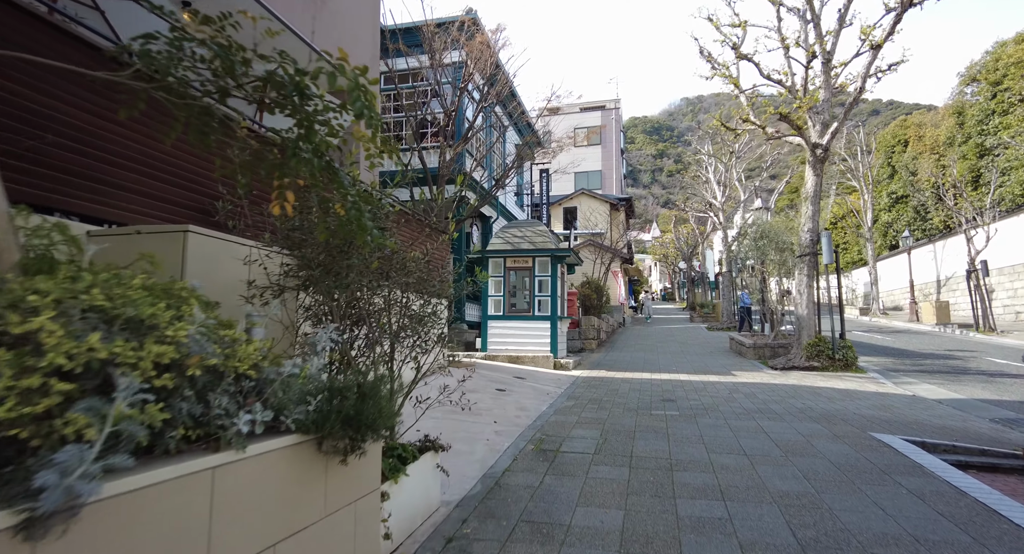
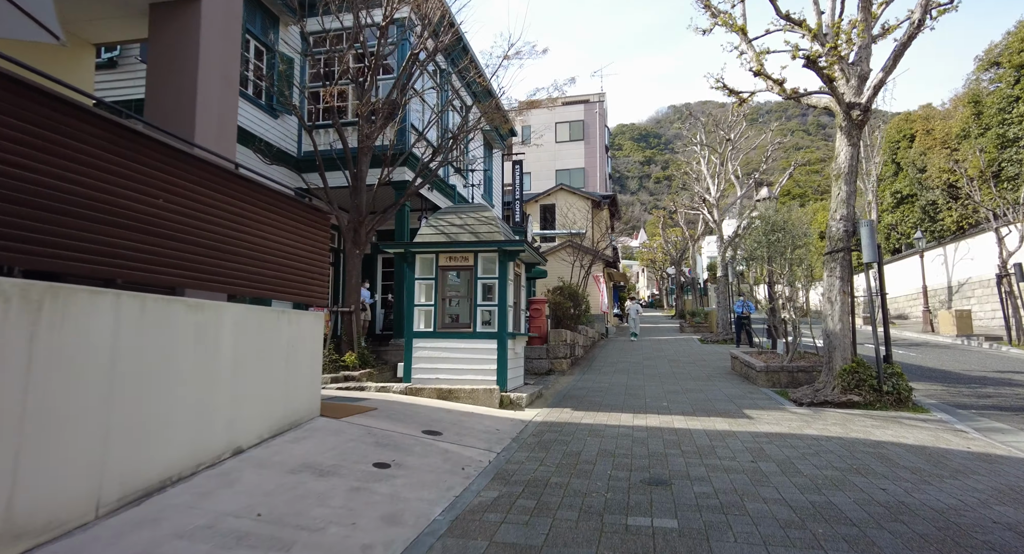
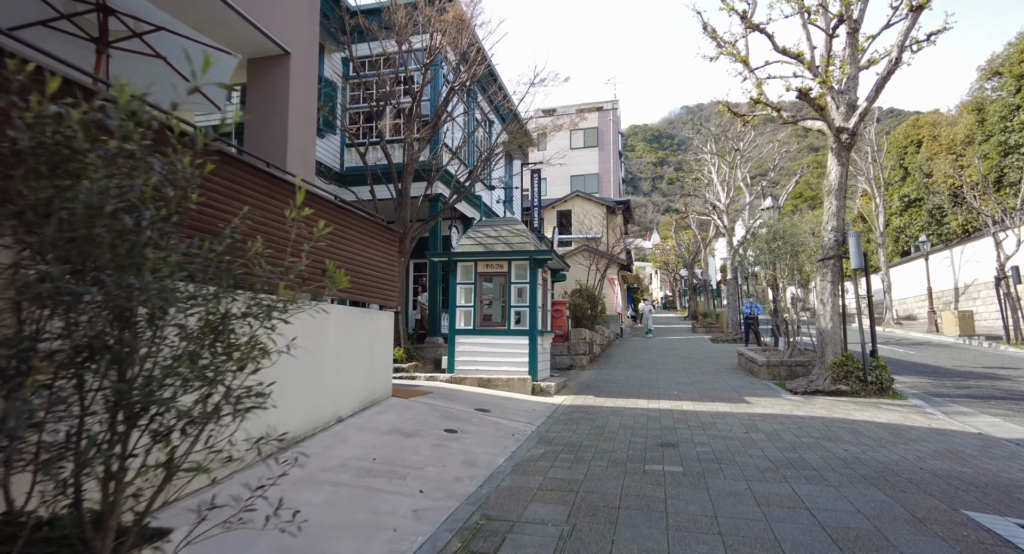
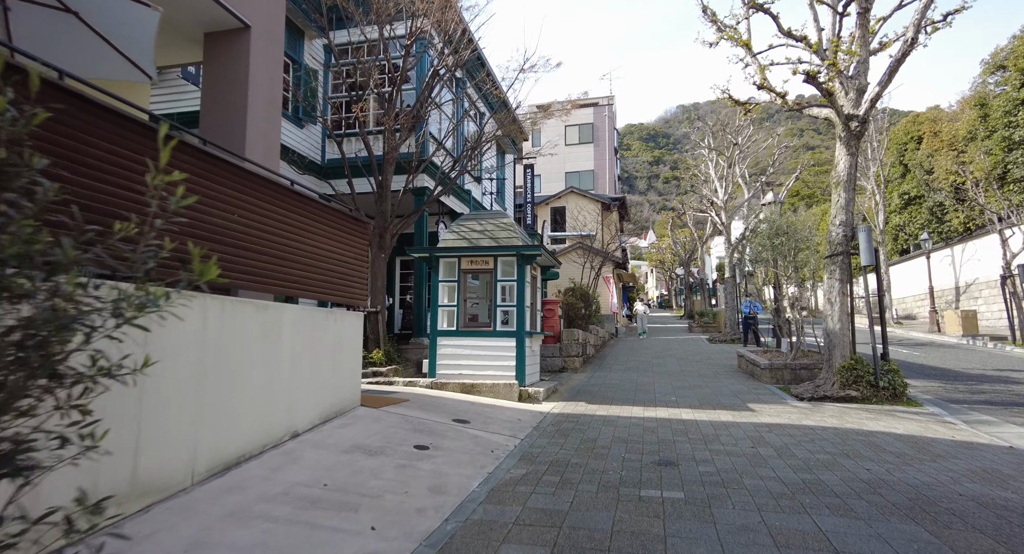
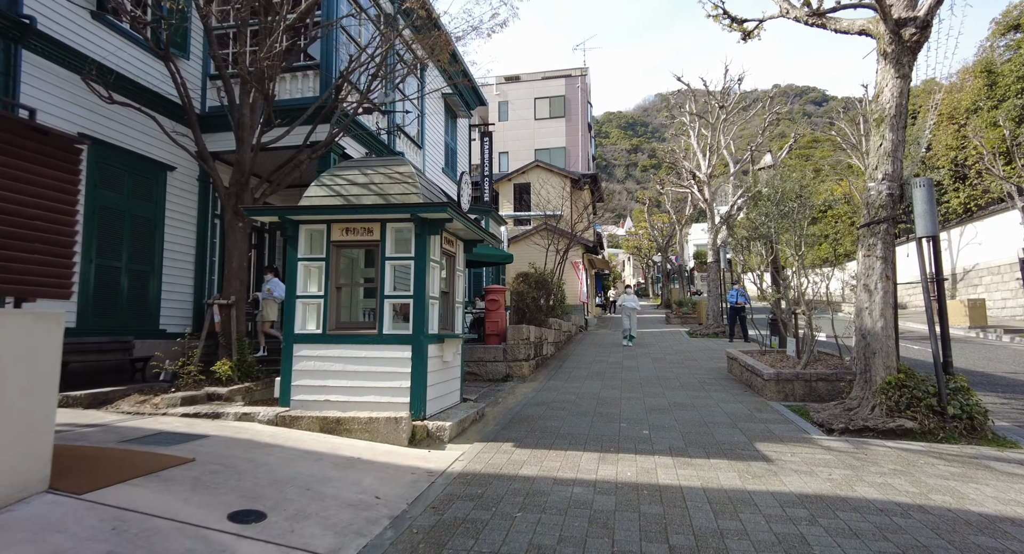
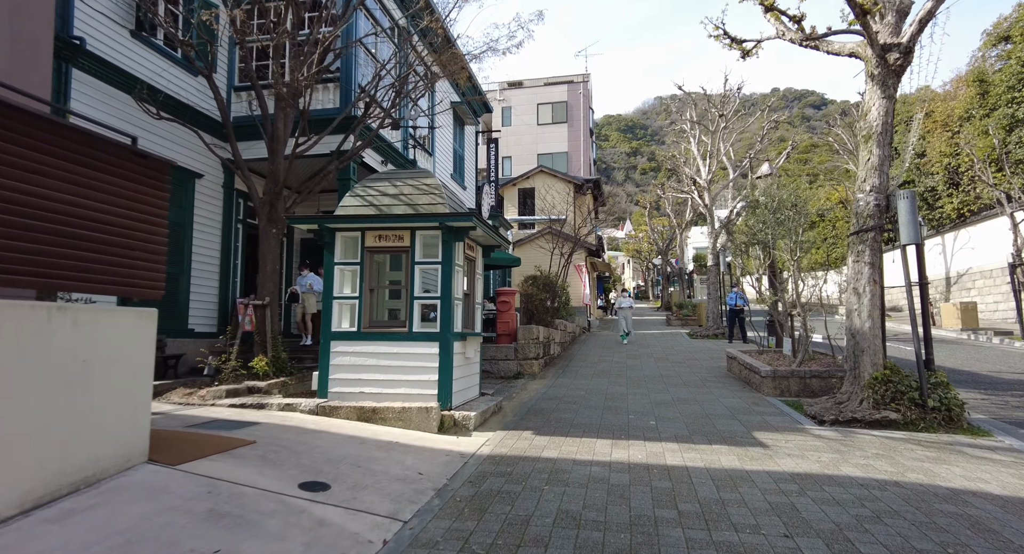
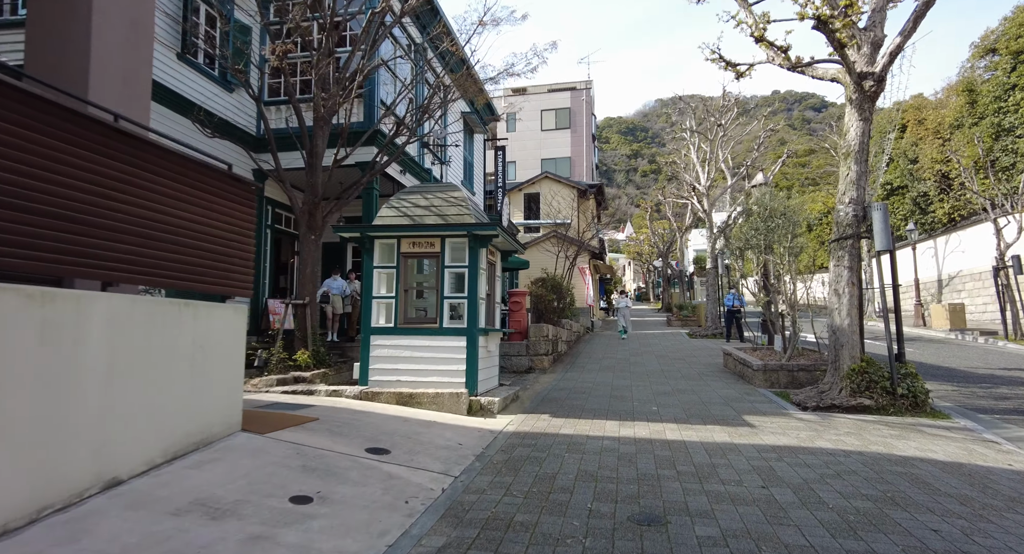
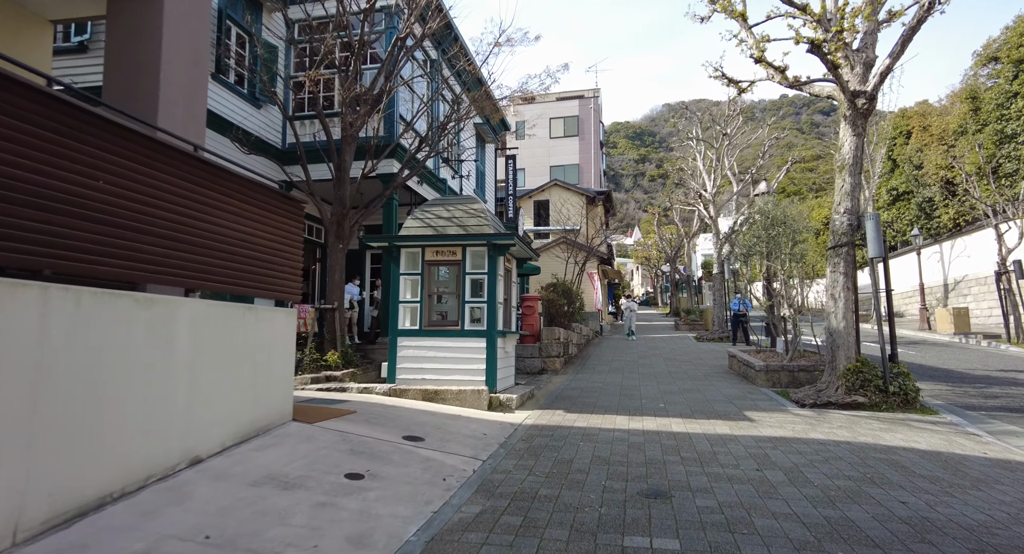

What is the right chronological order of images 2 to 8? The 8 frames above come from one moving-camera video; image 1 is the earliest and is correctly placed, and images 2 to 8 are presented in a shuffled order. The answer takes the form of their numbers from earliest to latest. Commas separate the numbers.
3, 4, 2, 8, 7, 6, 5
